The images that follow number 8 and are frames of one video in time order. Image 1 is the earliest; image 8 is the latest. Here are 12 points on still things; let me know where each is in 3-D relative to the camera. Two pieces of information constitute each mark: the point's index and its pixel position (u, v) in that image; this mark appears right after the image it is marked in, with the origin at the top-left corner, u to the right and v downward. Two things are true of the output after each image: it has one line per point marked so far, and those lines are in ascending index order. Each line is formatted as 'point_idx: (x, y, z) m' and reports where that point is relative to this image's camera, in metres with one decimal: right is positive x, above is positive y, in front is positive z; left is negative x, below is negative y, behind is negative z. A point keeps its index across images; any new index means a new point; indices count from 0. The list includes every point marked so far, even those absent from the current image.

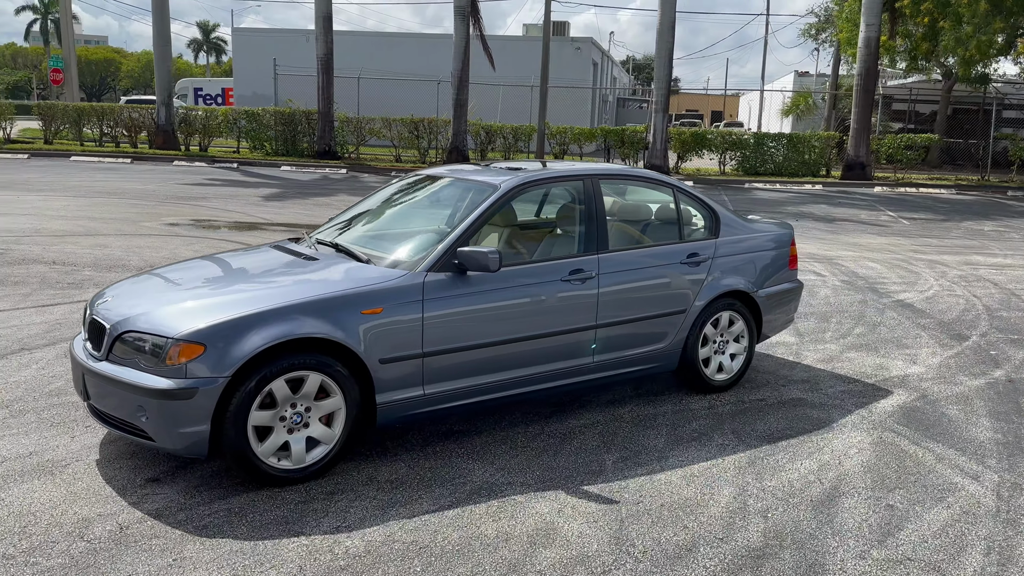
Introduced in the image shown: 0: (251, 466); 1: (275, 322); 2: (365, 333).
0: (-1.1, -0.8, +3.6) m
1: (-1.0, -0.1, +3.6) m
2: (-0.7, -0.2, +3.8) m
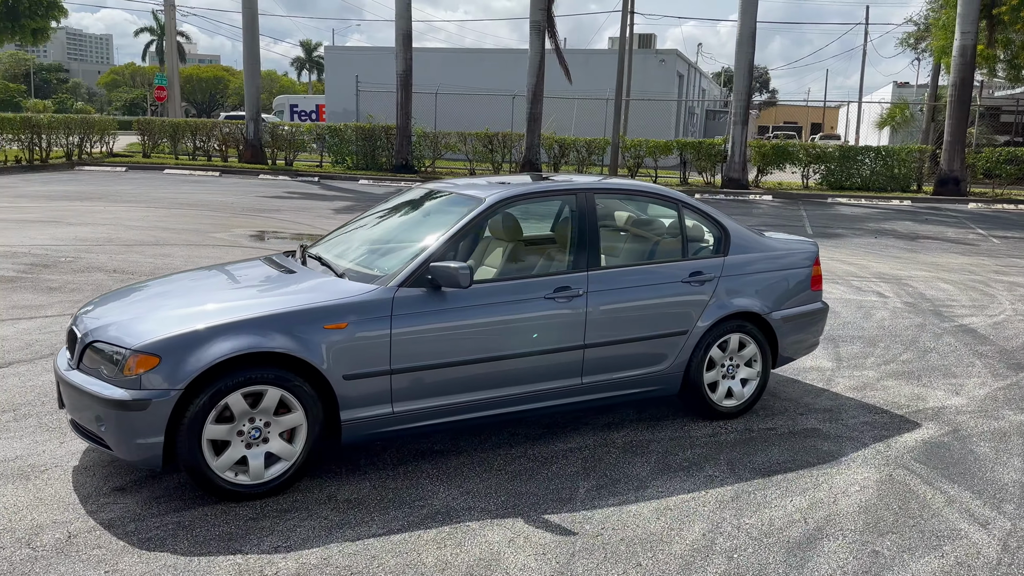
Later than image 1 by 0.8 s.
0: (-1.3, -0.8, +3.6) m
1: (-1.2, -0.2, +3.6) m
2: (-0.8, -0.3, +3.8) m
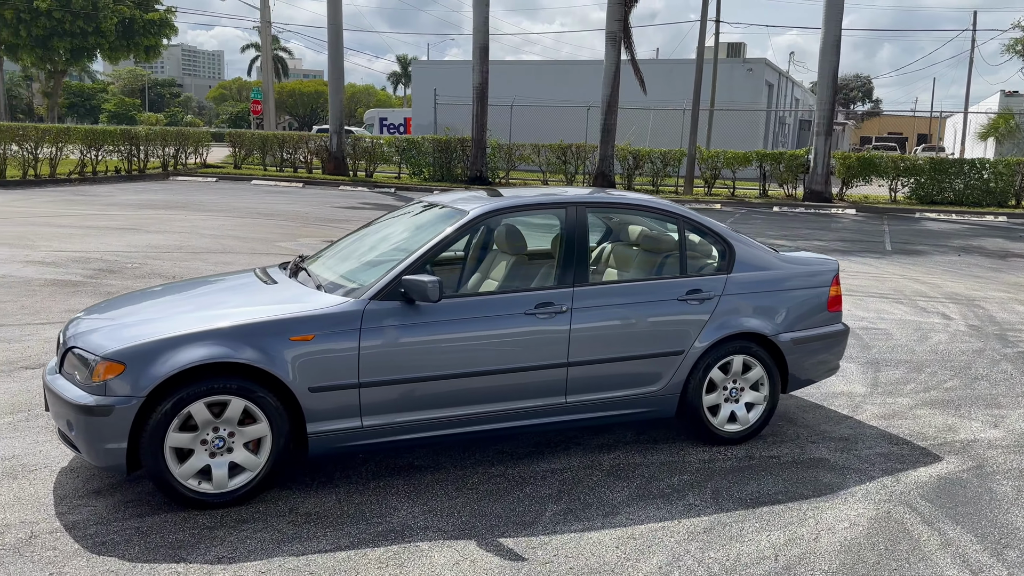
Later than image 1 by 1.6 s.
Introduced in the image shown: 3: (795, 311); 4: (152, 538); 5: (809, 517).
0: (-1.5, -0.9, +3.7) m
1: (-1.4, -0.2, +3.7) m
2: (-1.0, -0.3, +3.8) m
3: (+1.8, -0.1, +5.0) m
4: (-1.5, -1.0, +3.5) m
5: (+1.3, -1.0, +3.8) m
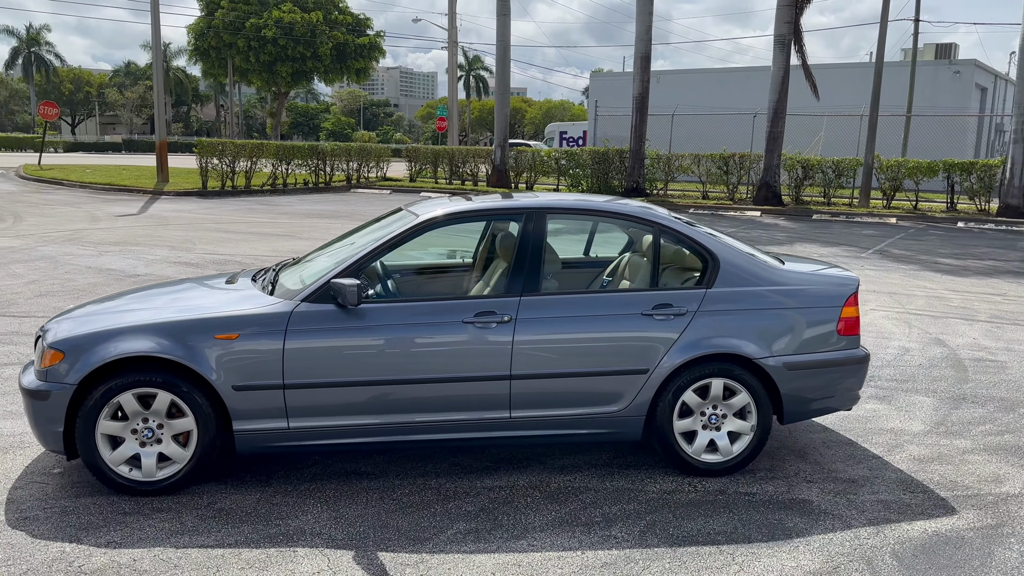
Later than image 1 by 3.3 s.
0: (-1.9, -0.8, +3.9) m
1: (-1.7, -0.2, +3.9) m
2: (-1.3, -0.3, +3.9) m
3: (+1.6, -0.2, +4.4) m
4: (-1.9, -1.0, +3.7) m
5: (+0.9, -1.1, +3.4) m
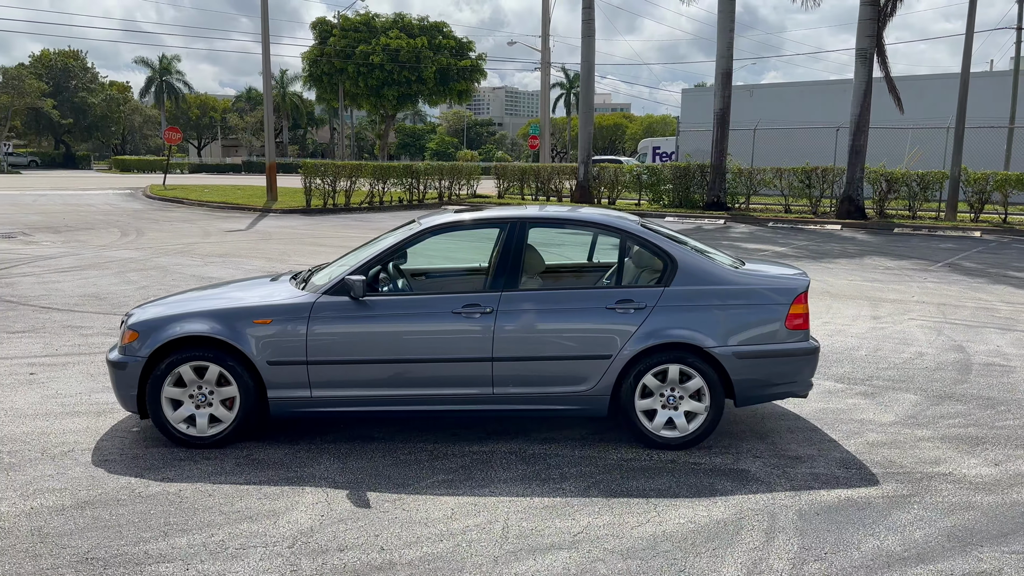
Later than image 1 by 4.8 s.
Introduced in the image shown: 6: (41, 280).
0: (-2.0, -0.8, +4.9) m
1: (-1.9, -0.2, +4.9) m
2: (-1.5, -0.3, +4.9) m
3: (+1.6, -0.2, +5.0) m
4: (-2.1, -1.0, +4.7) m
5: (+0.7, -1.1, +4.1) m
6: (-6.9, +0.1, +12.5) m
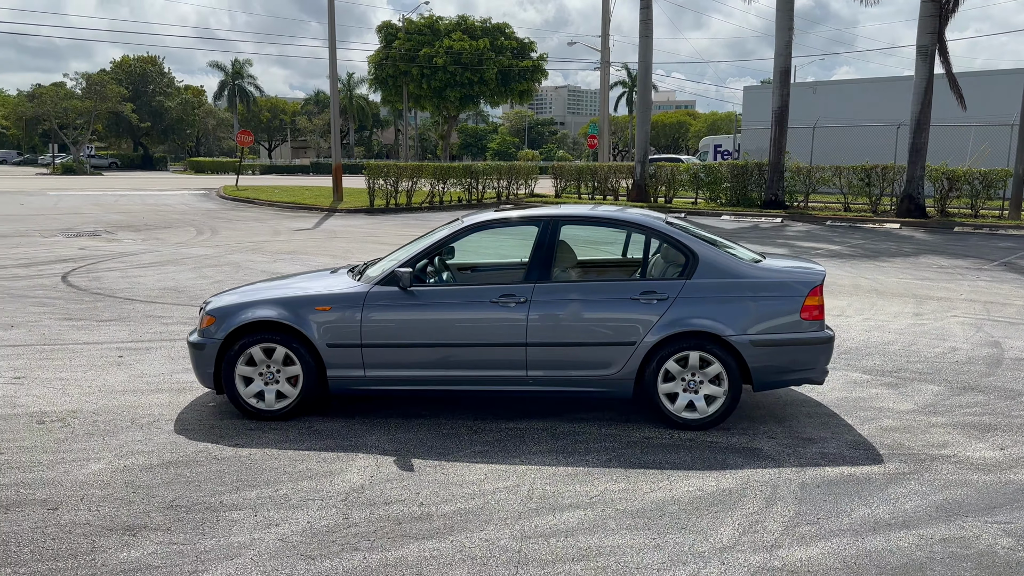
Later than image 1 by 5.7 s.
0: (-1.8, -0.7, +5.6) m
1: (-1.7, -0.1, +5.5) m
2: (-1.3, -0.2, +5.5) m
3: (+1.8, -0.2, +5.4) m
4: (-1.9, -0.9, +5.4) m
5: (+0.8, -1.0, +4.5) m
6: (-6.1, +0.2, +13.5) m
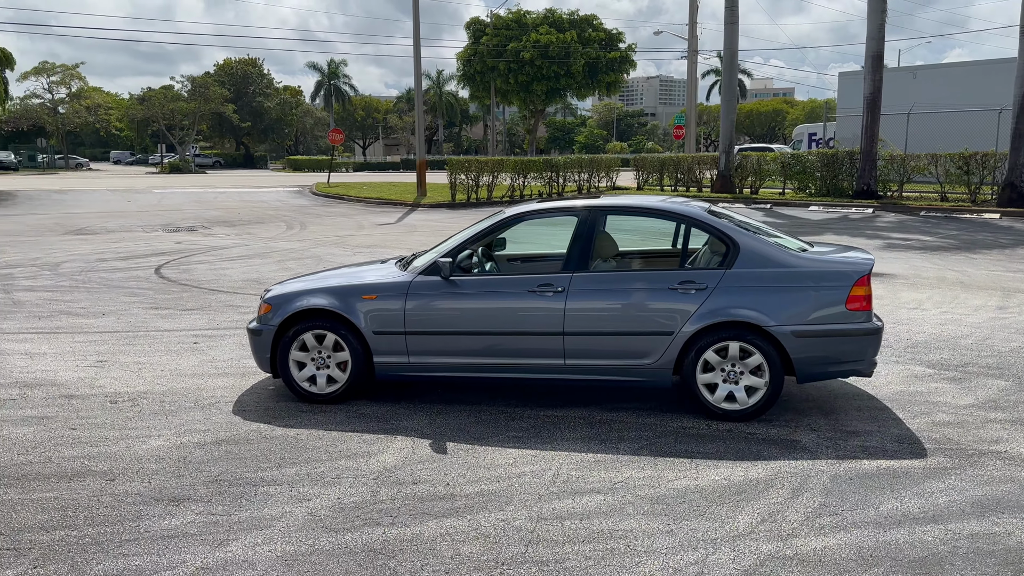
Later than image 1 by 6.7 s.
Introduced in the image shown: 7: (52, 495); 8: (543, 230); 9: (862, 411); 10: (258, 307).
0: (-1.5, -0.7, +5.8) m
1: (-1.4, -0.1, +5.8) m
2: (-1.0, -0.2, +5.7) m
3: (+2.0, -0.1, +5.3) m
4: (-1.6, -0.8, +5.7) m
5: (+1.0, -1.0, +4.5) m
6: (-5.0, +0.3, +14.2) m
7: (-2.3, -1.0, +4.2) m
8: (+0.2, +0.4, +5.9) m
9: (+2.3, -0.8, +5.6) m
10: (-3.0, -0.2, +9.9) m
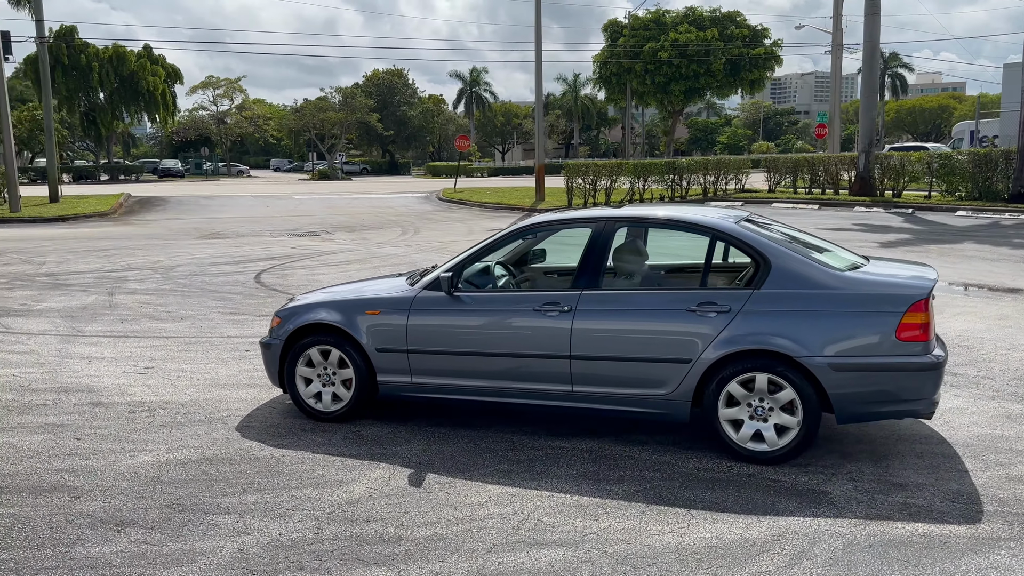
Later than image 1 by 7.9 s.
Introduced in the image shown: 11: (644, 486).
0: (-1.4, -0.8, +5.7) m
1: (-1.3, -0.1, +5.6) m
2: (-0.9, -0.3, +5.4) m
3: (+2.0, -0.2, +4.5) m
4: (-1.6, -0.9, +5.5) m
5: (+0.8, -1.1, +3.9) m
6: (-3.4, +0.3, +14.5) m
7: (-2.5, -1.1, +4.2) m
8: (+0.3, +0.3, +5.5) m
9: (+2.3, -1.0, +4.8) m
10: (-2.2, -0.3, +9.9) m
11: (+0.7, -1.0, +4.4) m
